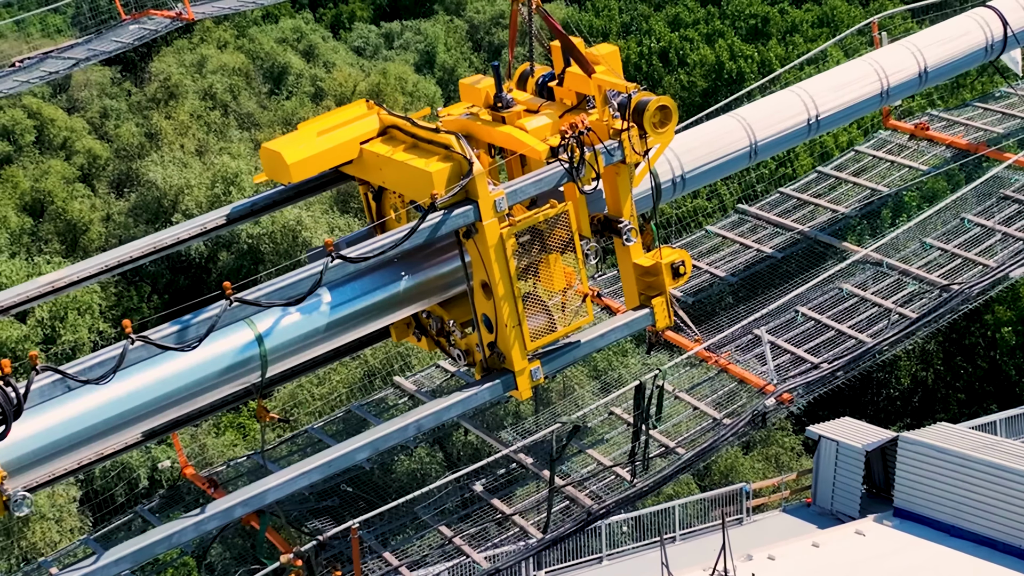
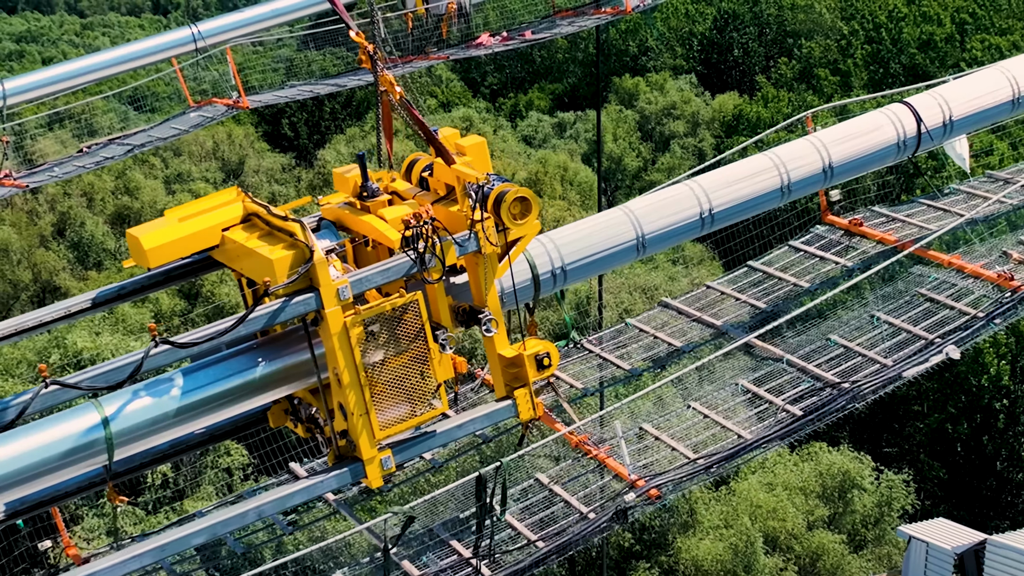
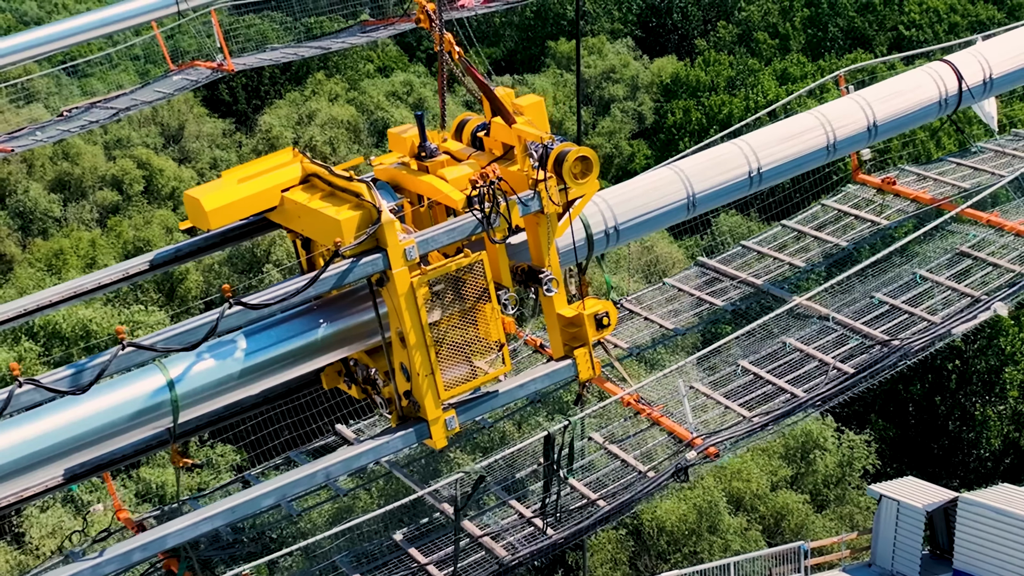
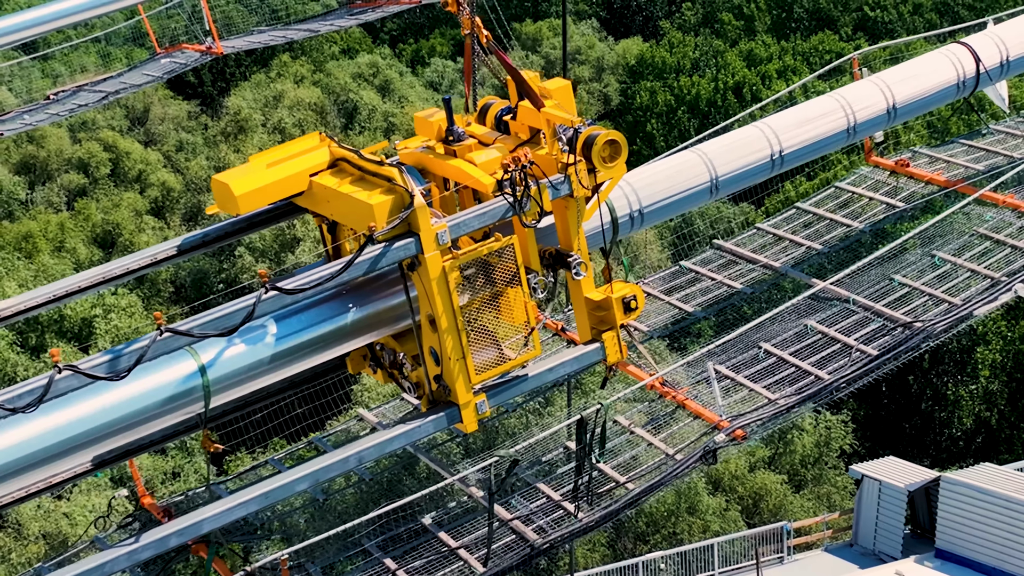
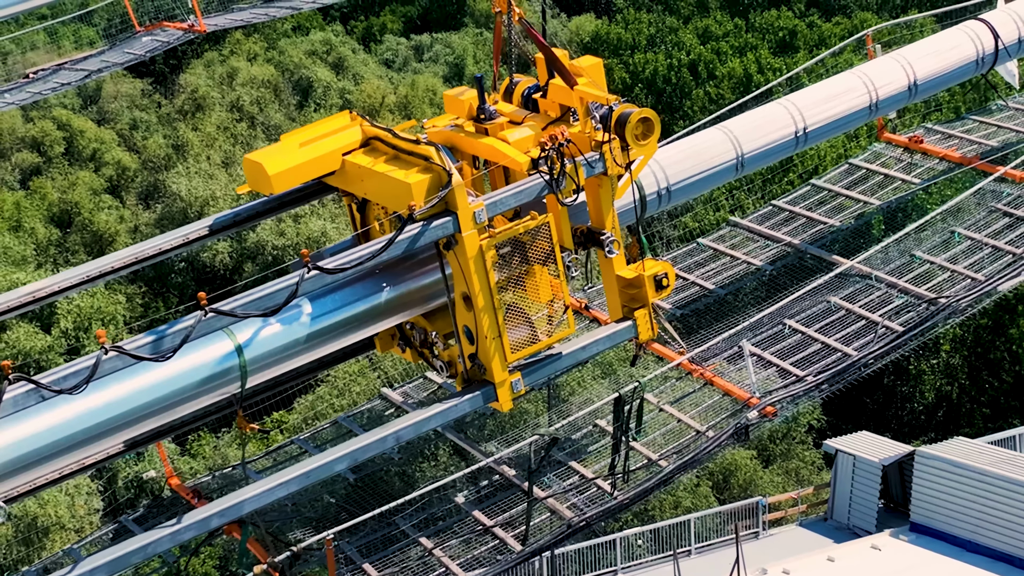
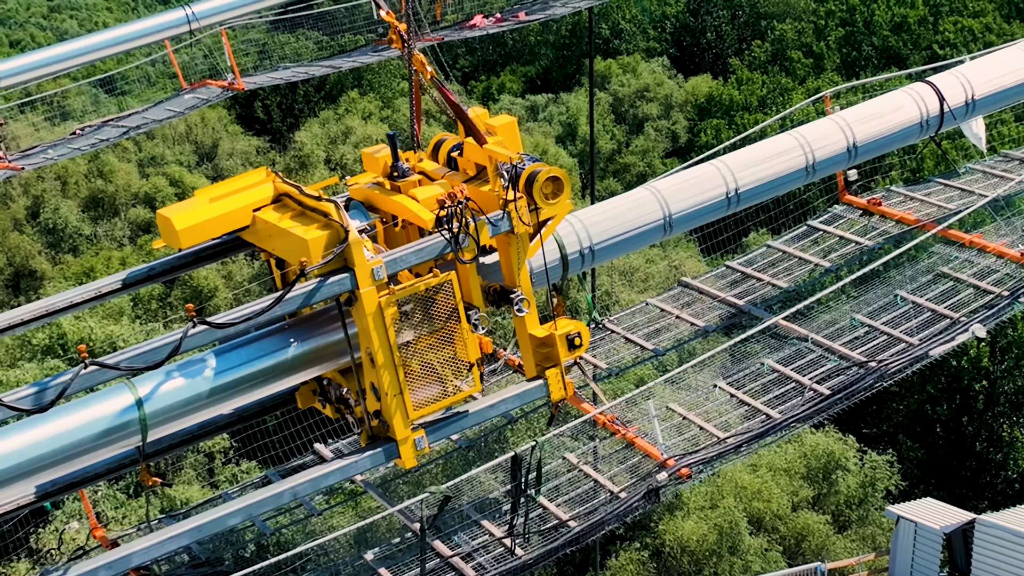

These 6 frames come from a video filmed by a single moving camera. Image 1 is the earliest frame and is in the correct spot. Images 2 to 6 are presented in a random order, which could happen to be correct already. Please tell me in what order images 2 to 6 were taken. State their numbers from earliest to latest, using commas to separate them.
5, 4, 3, 6, 2
